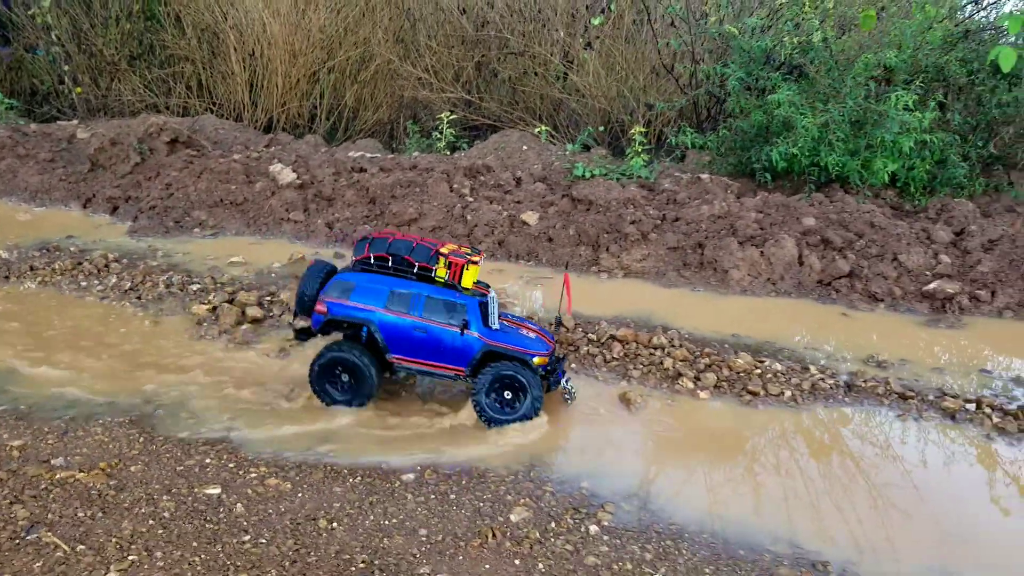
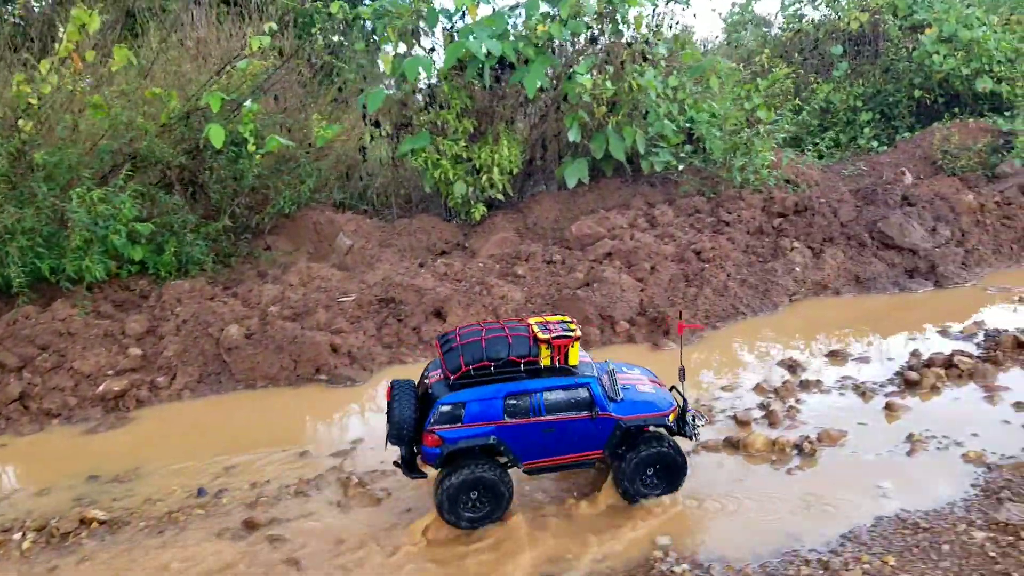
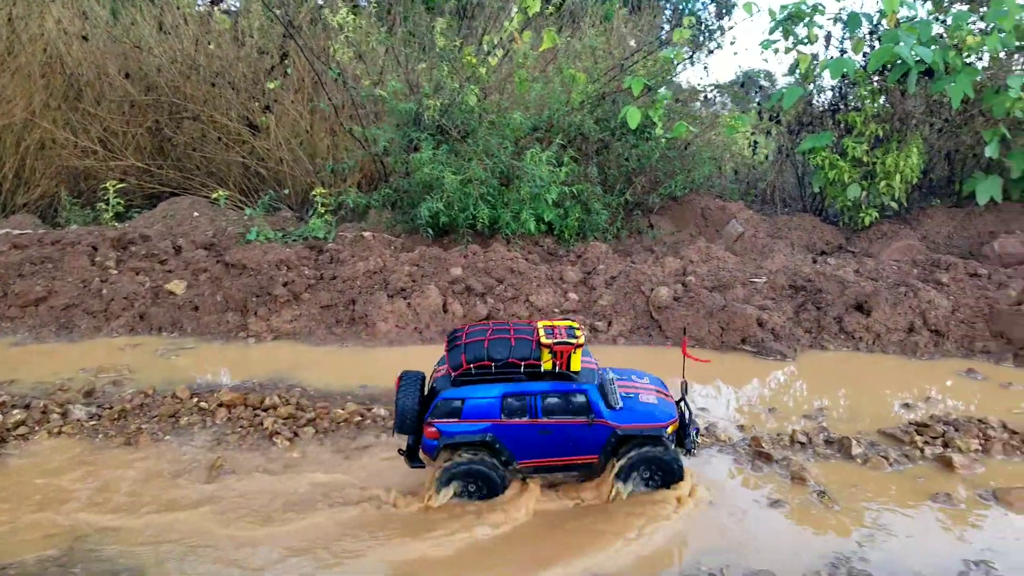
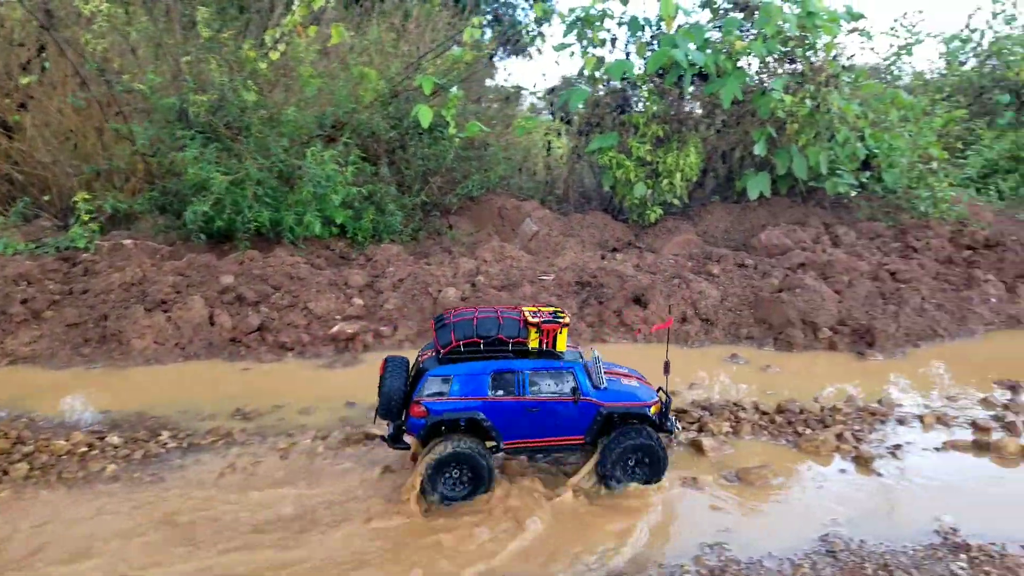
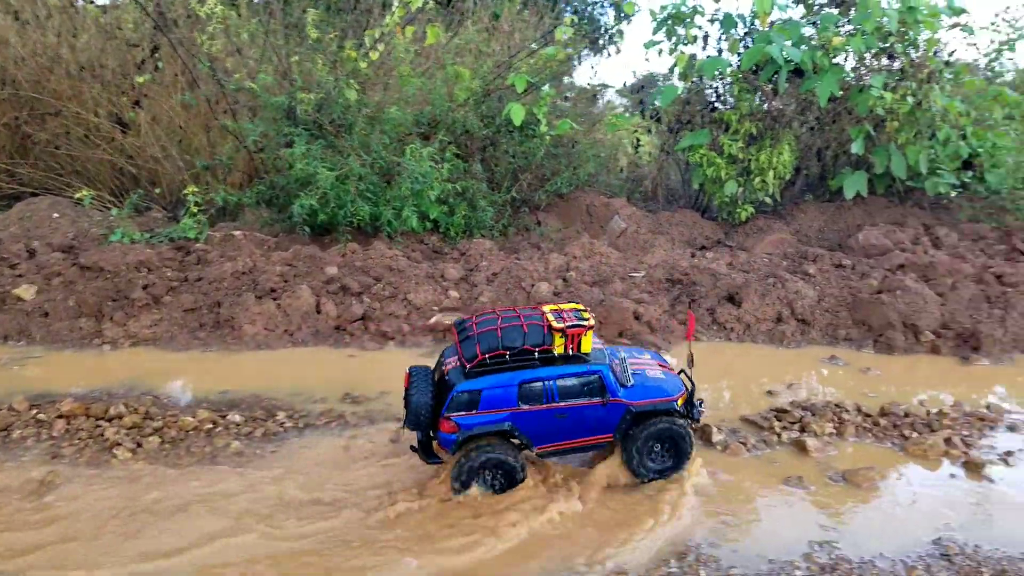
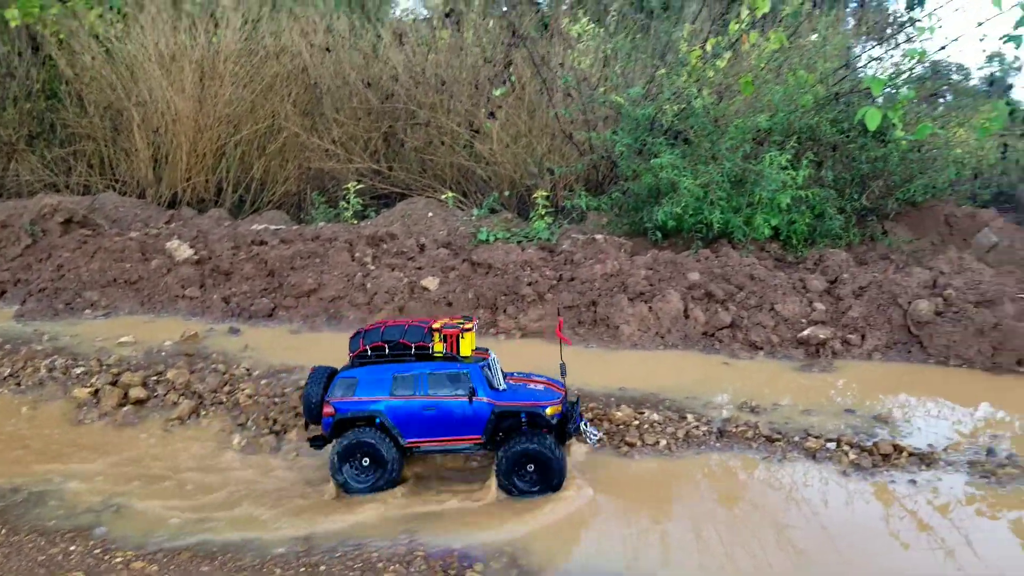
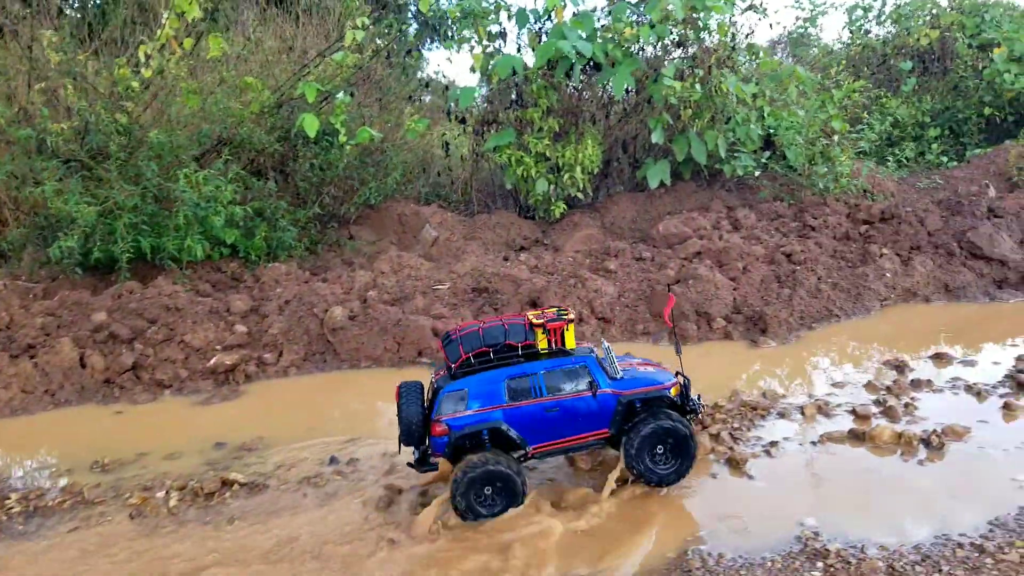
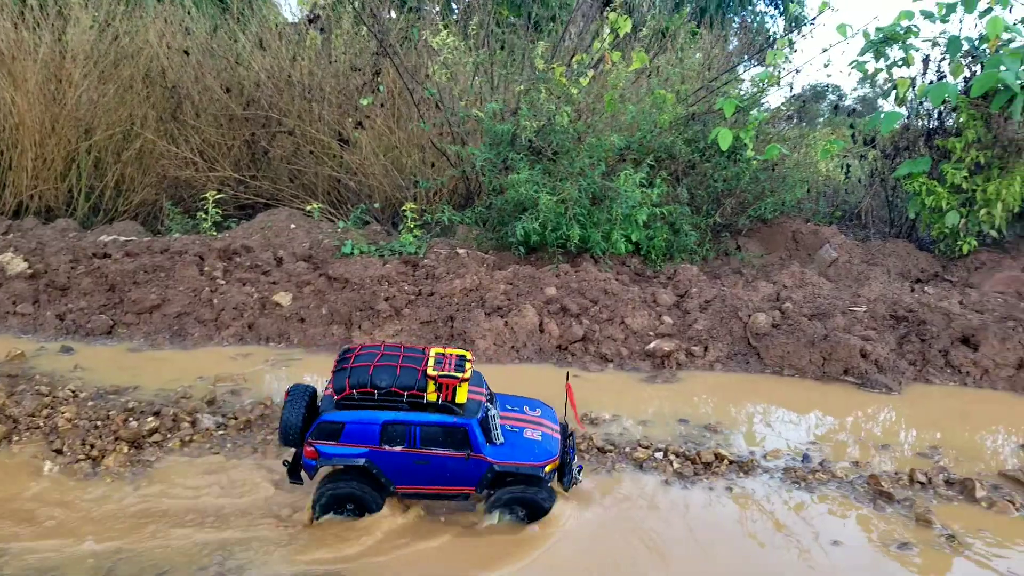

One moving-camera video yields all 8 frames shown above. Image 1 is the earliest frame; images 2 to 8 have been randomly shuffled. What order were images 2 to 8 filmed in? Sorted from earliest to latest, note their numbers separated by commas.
6, 8, 3, 5, 4, 7, 2
